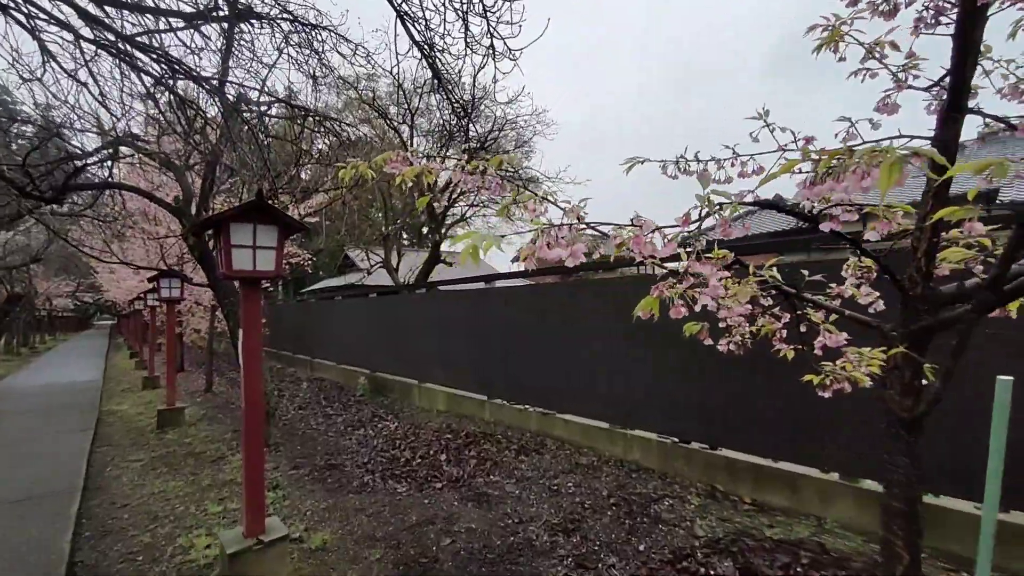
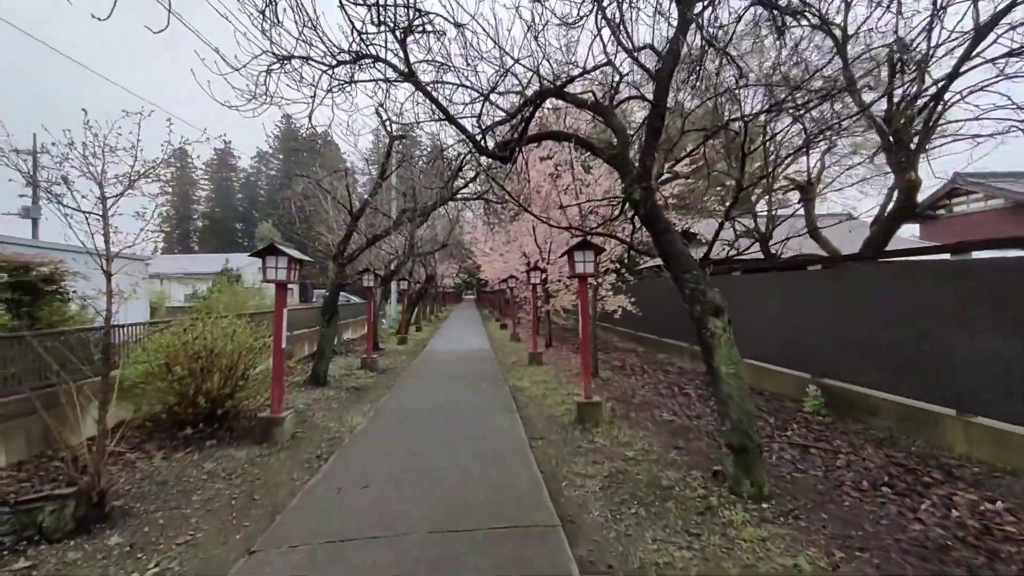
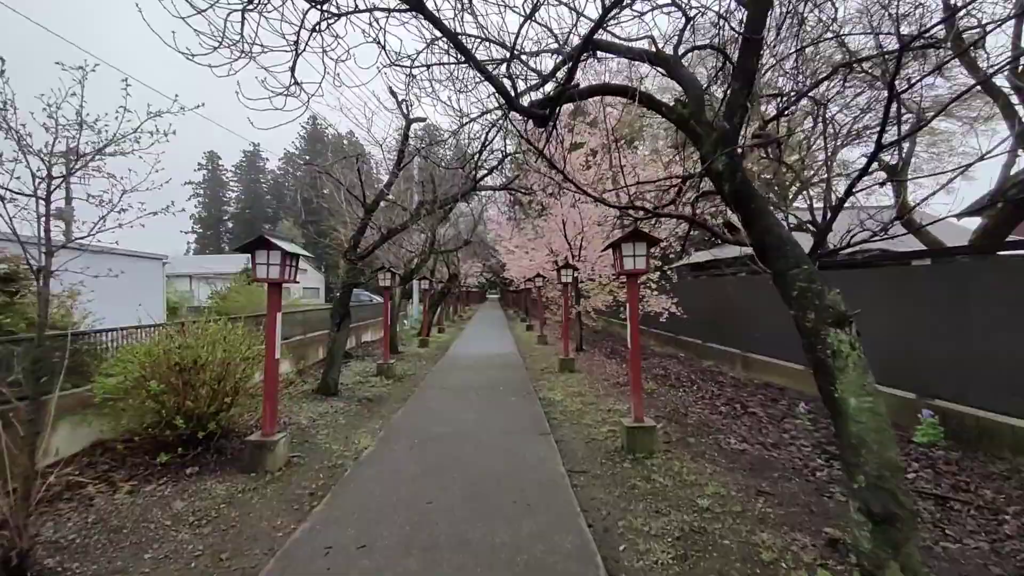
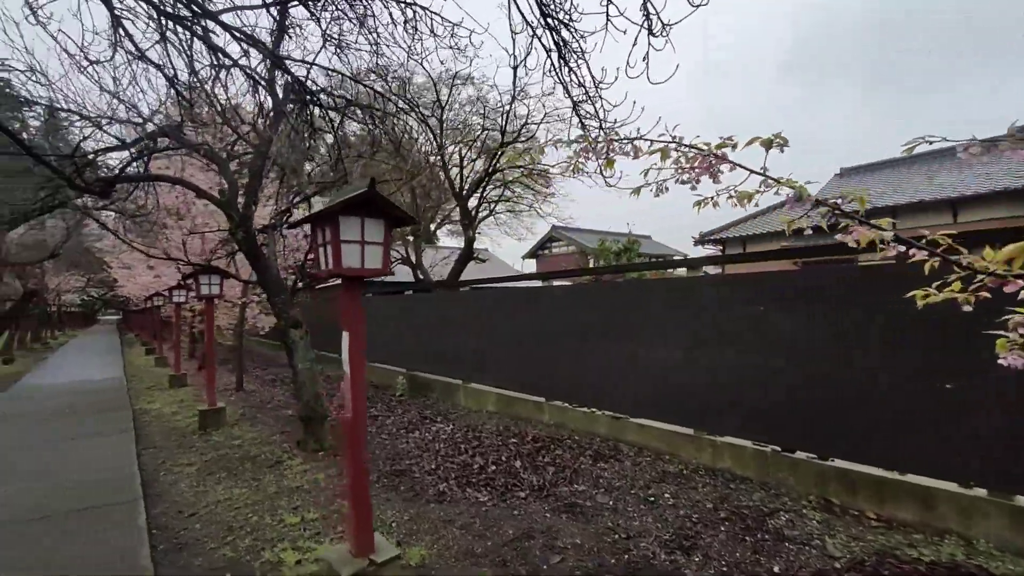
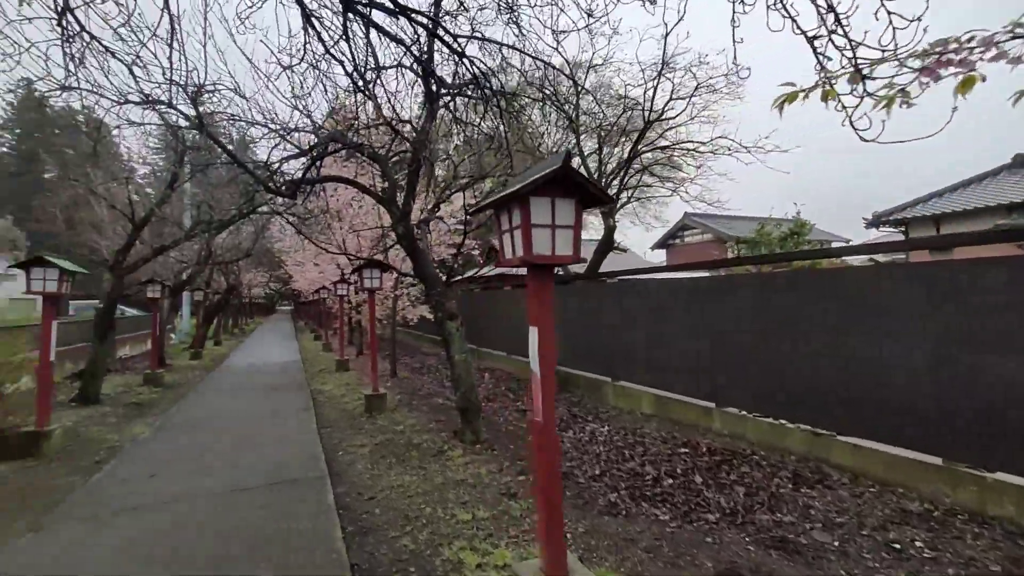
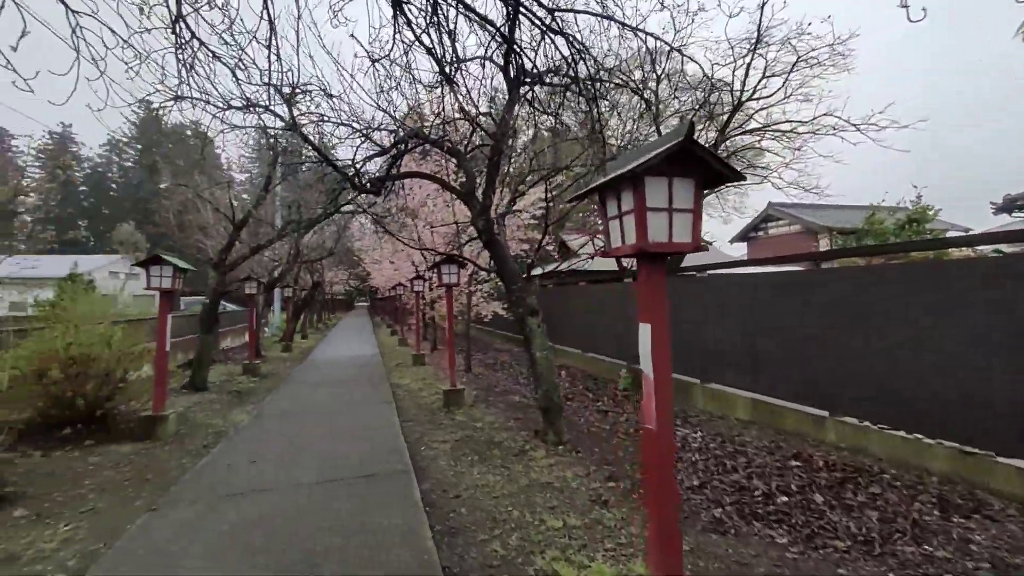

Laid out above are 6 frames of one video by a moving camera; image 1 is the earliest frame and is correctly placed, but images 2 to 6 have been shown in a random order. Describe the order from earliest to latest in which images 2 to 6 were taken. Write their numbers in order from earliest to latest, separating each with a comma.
4, 5, 6, 2, 3
